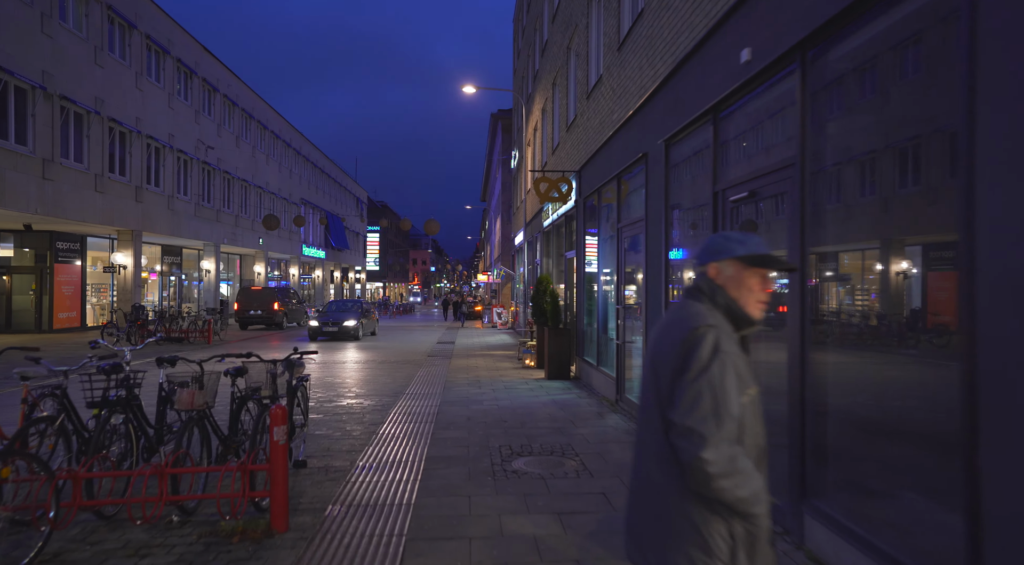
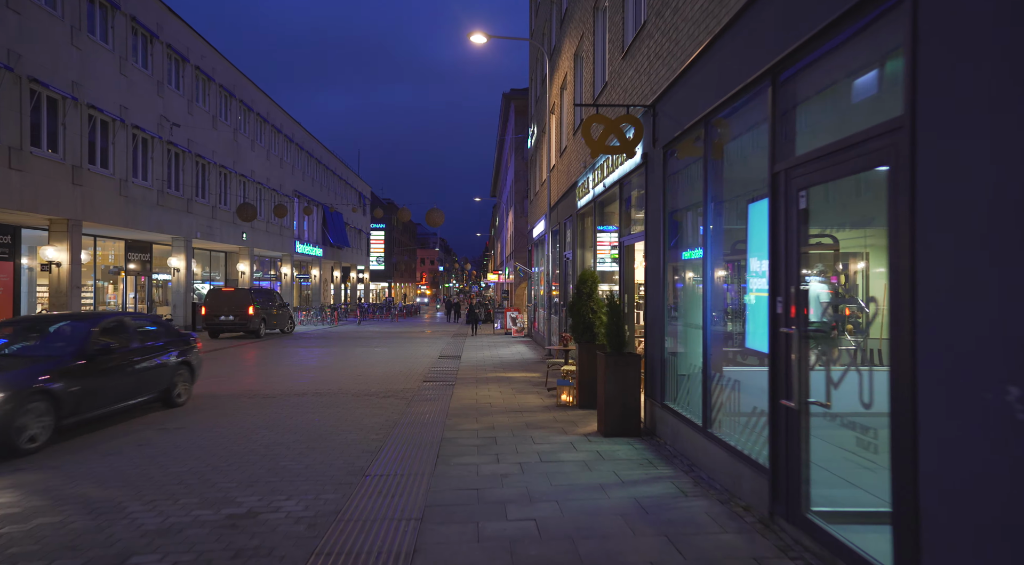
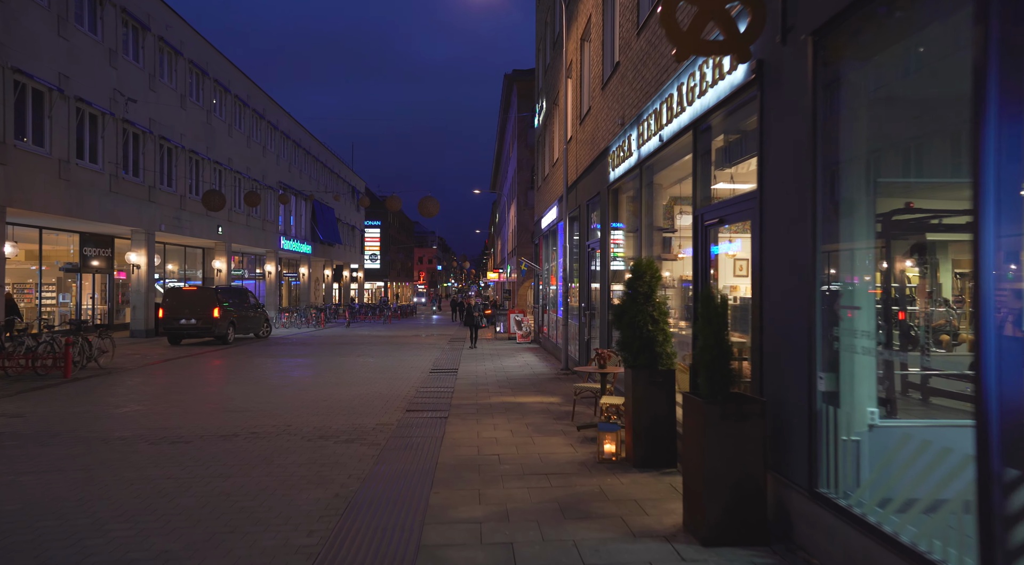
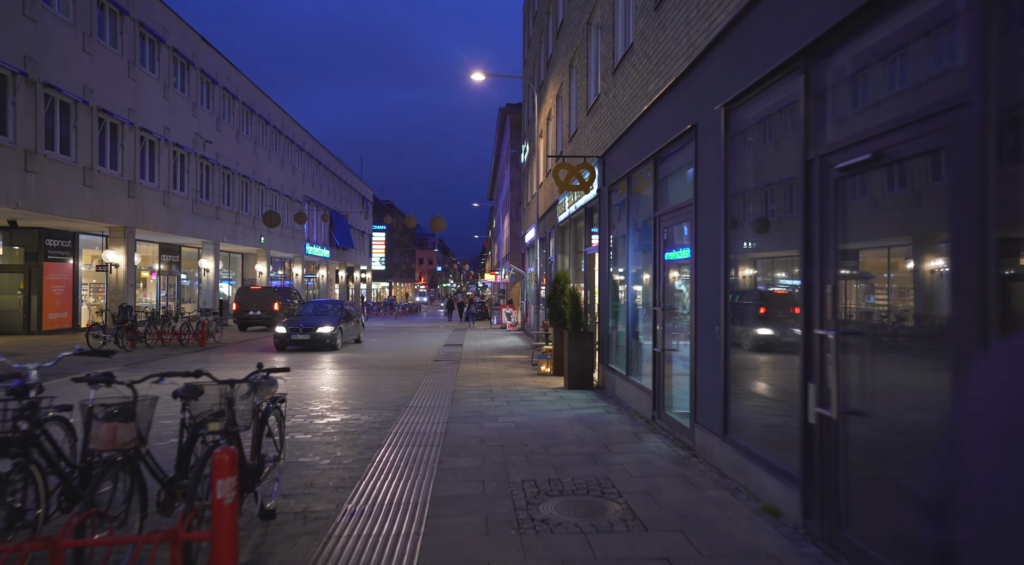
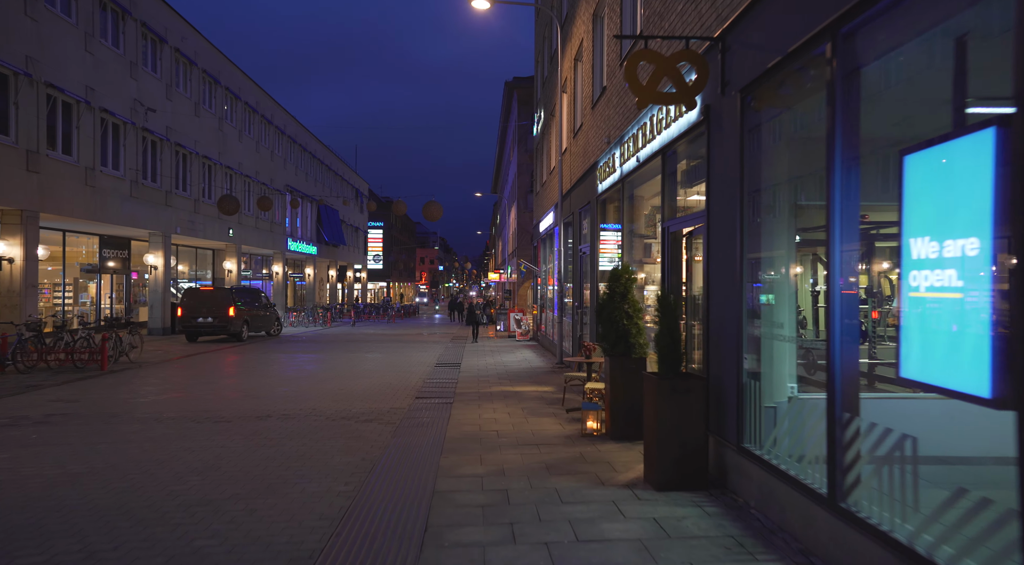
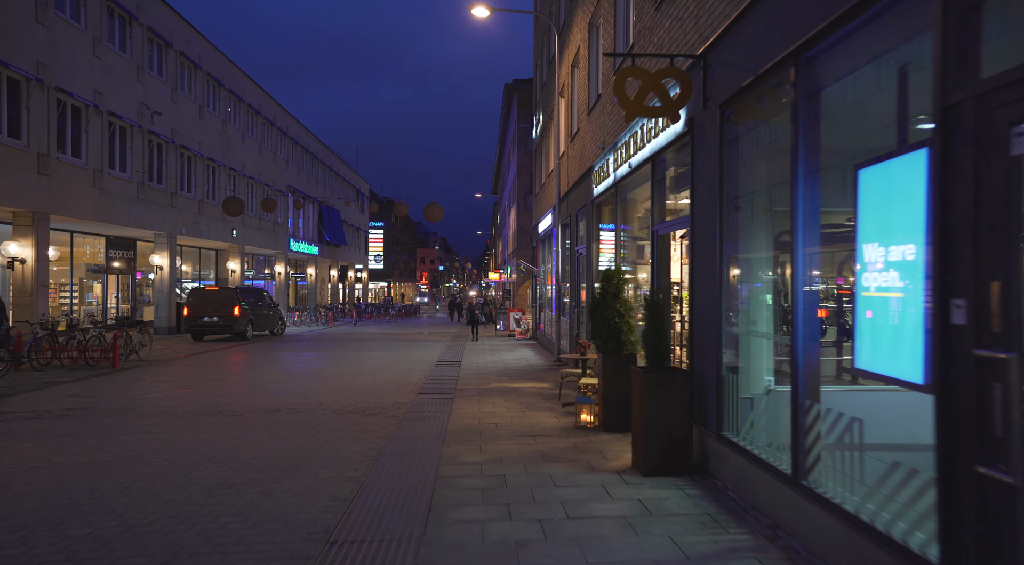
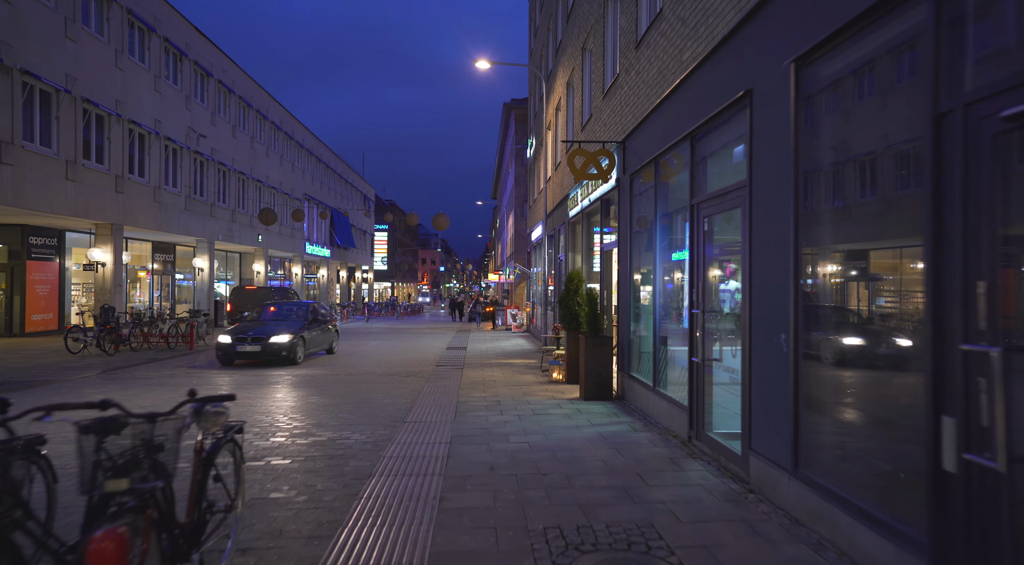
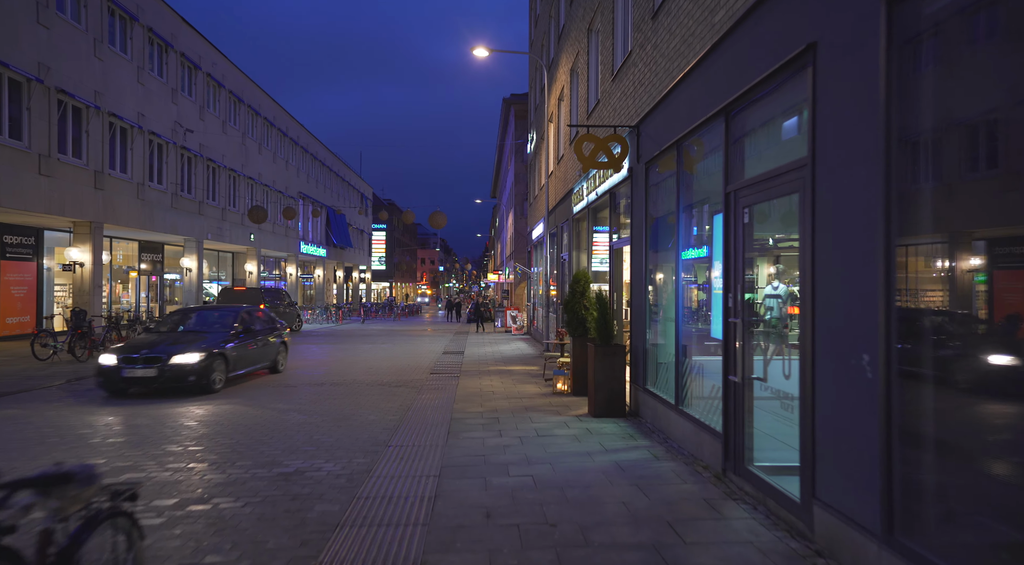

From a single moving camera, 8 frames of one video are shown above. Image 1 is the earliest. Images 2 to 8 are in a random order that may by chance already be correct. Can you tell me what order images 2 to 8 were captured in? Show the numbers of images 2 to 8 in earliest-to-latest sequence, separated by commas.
4, 7, 8, 2, 6, 5, 3
